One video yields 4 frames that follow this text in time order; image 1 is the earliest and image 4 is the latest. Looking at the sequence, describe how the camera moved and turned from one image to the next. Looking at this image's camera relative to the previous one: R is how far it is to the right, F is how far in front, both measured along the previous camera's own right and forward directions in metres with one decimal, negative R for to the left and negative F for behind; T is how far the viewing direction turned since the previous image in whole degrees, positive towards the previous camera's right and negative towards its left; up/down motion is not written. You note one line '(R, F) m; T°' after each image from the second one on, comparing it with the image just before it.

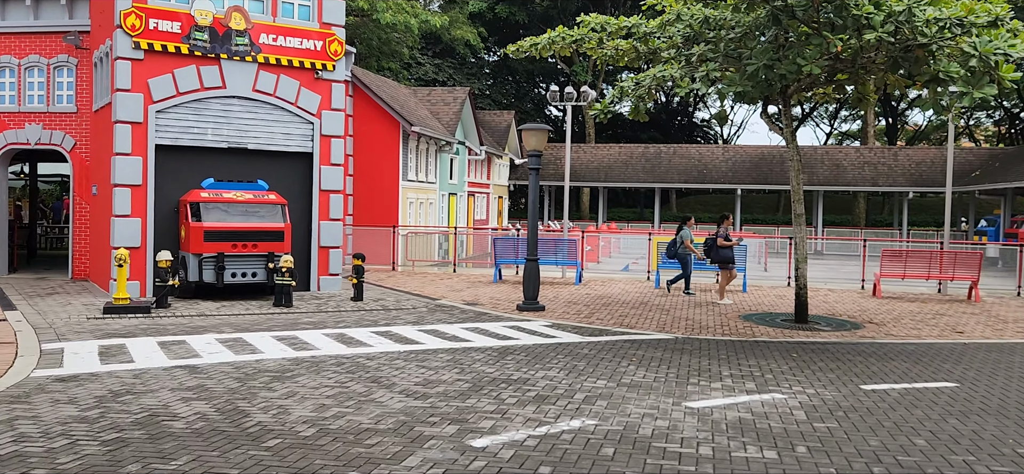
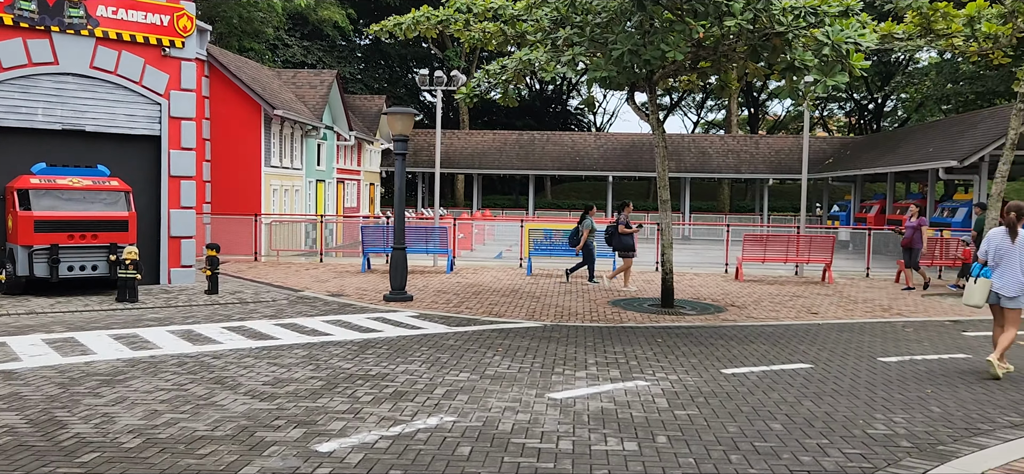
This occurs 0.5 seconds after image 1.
(+0.2, +0.3) m; +8°
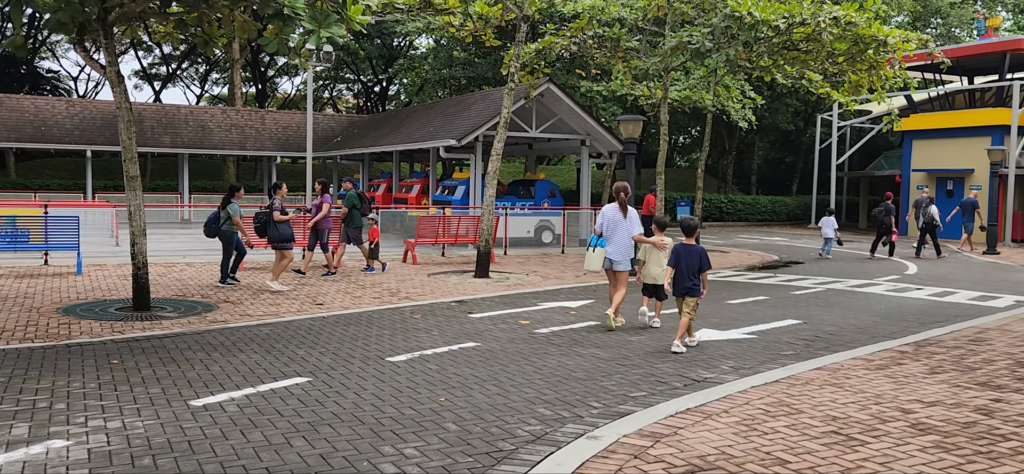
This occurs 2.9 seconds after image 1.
(+0.8, +1.8) m; +32°
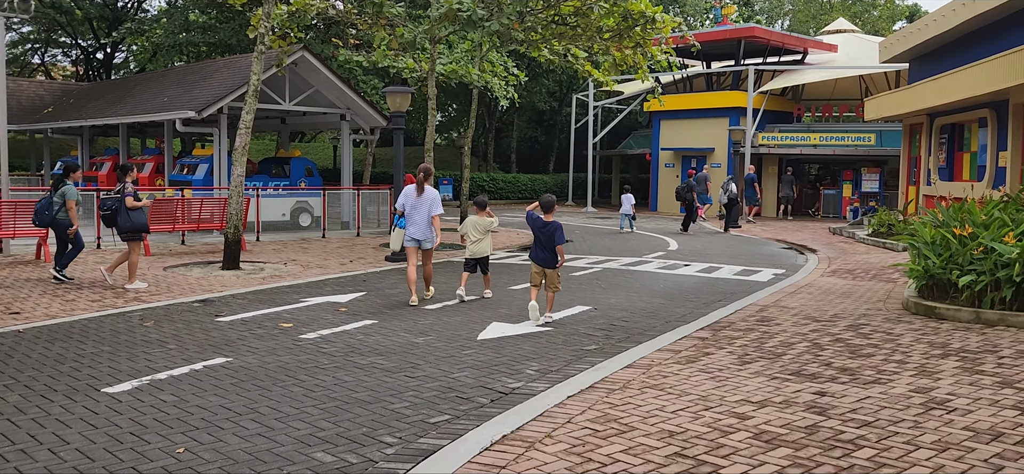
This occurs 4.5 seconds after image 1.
(-0.1, +1.3) m; +16°
